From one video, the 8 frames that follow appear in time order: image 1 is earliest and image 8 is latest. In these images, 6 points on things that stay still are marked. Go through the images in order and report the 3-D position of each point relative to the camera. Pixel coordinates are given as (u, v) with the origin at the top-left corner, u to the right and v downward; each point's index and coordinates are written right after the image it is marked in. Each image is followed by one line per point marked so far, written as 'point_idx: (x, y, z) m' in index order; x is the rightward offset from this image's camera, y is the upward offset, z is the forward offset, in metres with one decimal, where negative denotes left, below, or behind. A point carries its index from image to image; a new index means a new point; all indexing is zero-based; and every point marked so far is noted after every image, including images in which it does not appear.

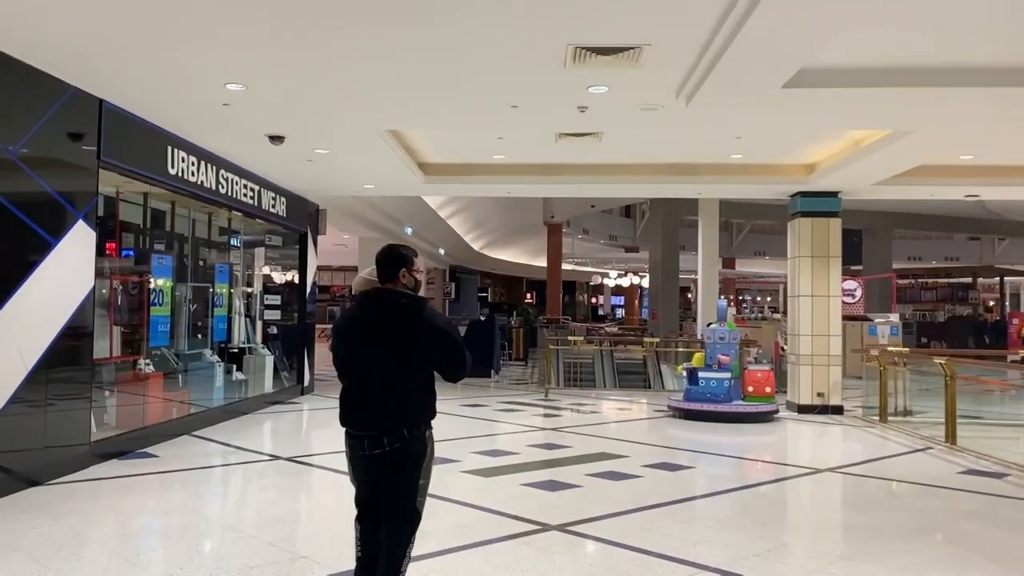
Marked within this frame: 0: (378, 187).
0: (-1.5, +1.2, +9.6) m
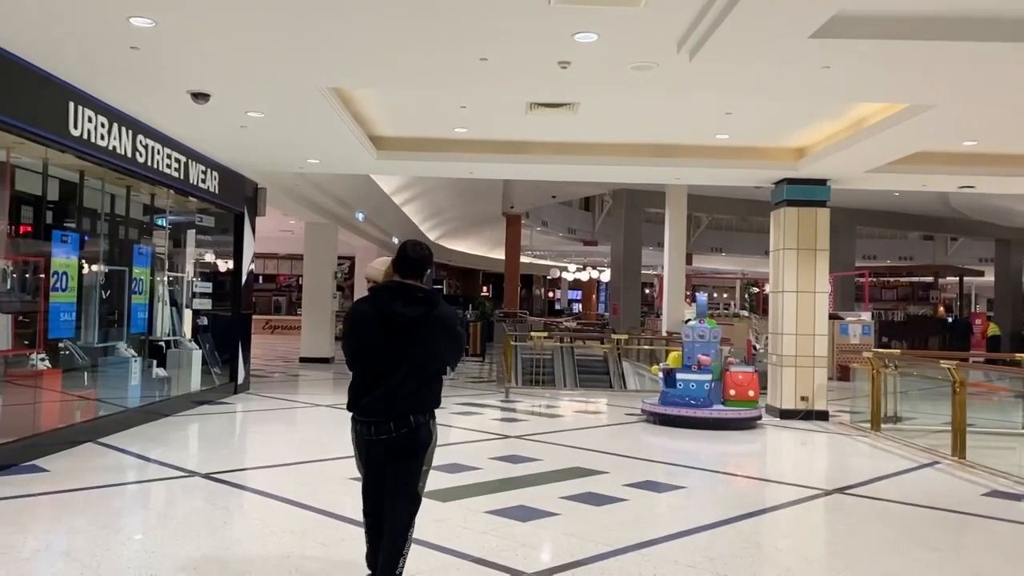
0: (-1.9, +1.3, +8.7) m
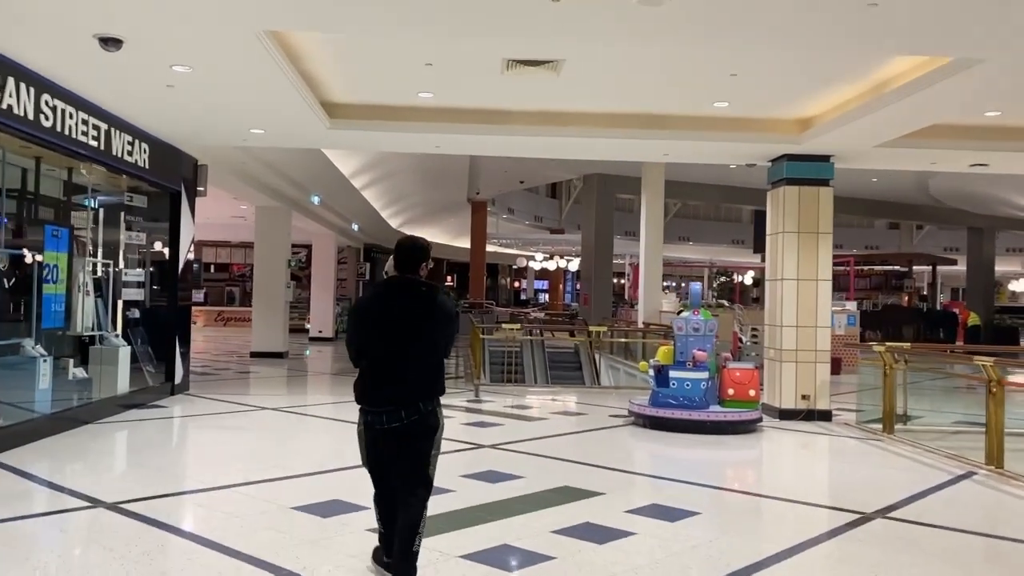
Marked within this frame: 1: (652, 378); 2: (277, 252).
0: (-2.1, +1.4, +7.6) m
1: (+1.2, -0.8, +7.2) m
2: (-3.8, +0.6, +14.1) m
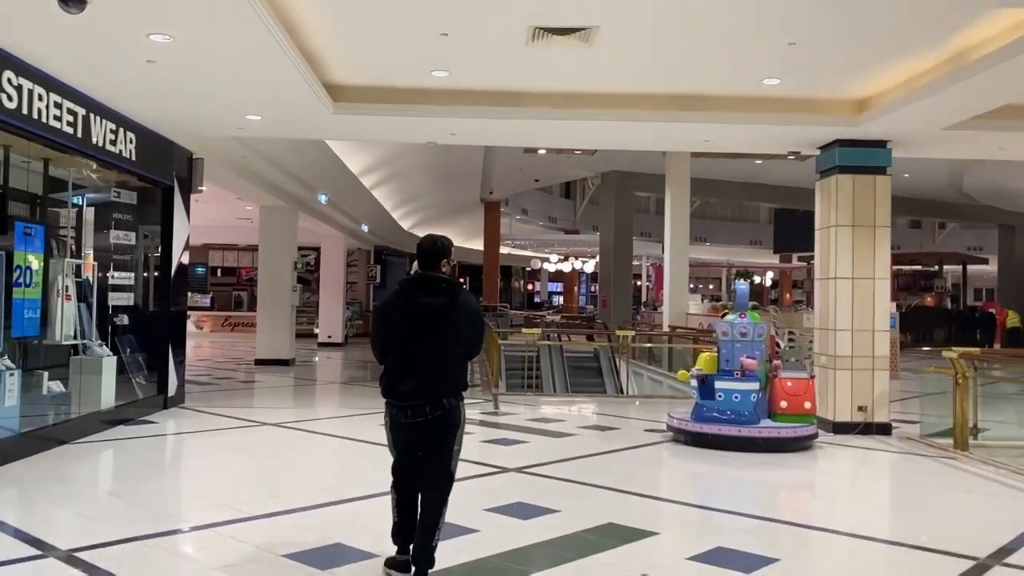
0: (-1.9, +1.4, +6.9) m
1: (+1.4, -0.8, +6.5) m
2: (-3.5, +0.5, +13.4) m
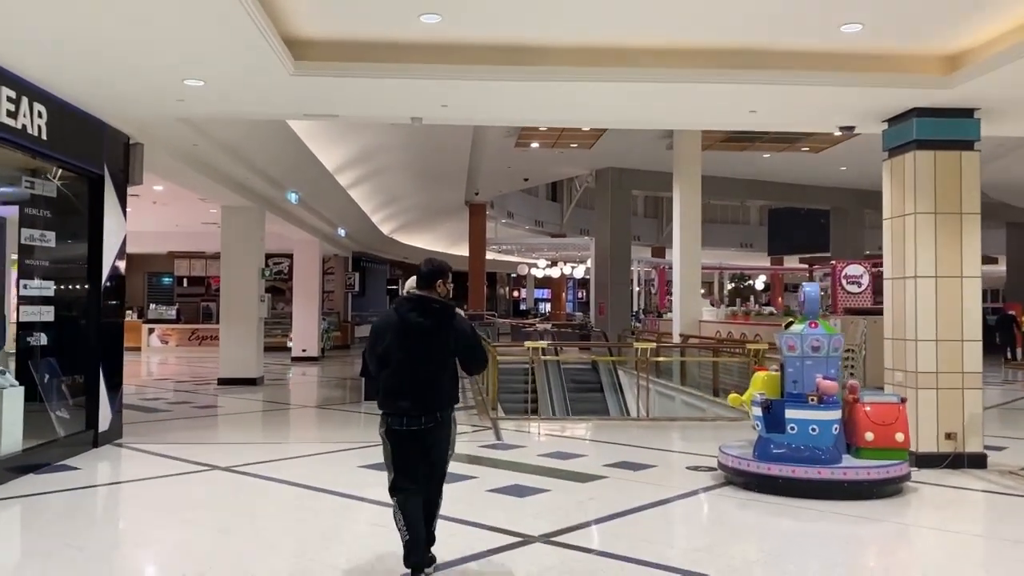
0: (-1.9, +1.3, +5.6) m
1: (+1.4, -0.8, +5.2) m
2: (-3.6, +0.4, +12.0) m
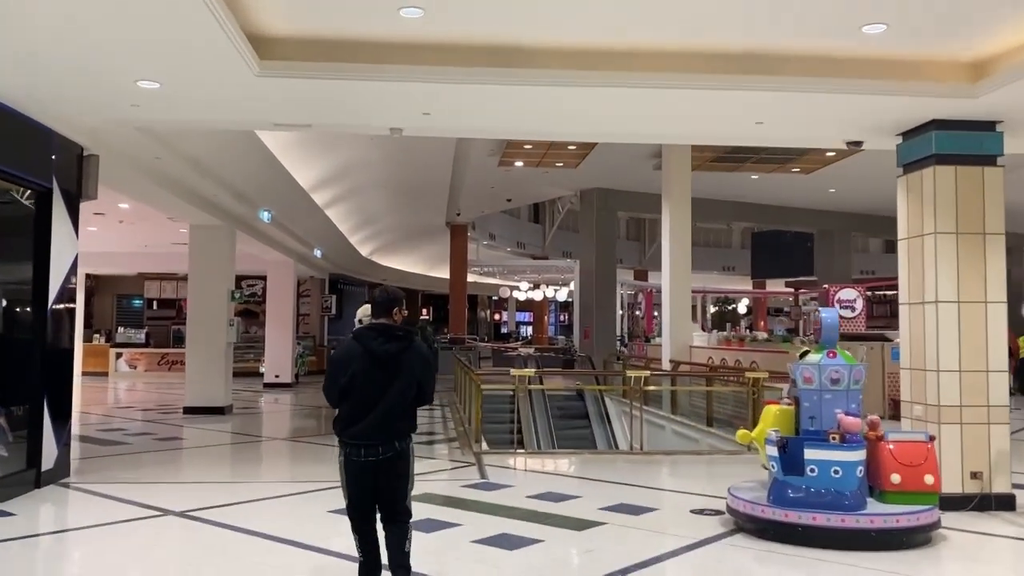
0: (-2.0, +1.2, +5.0) m
1: (+1.4, -0.9, +4.7) m
2: (-3.9, +0.1, +11.4) m
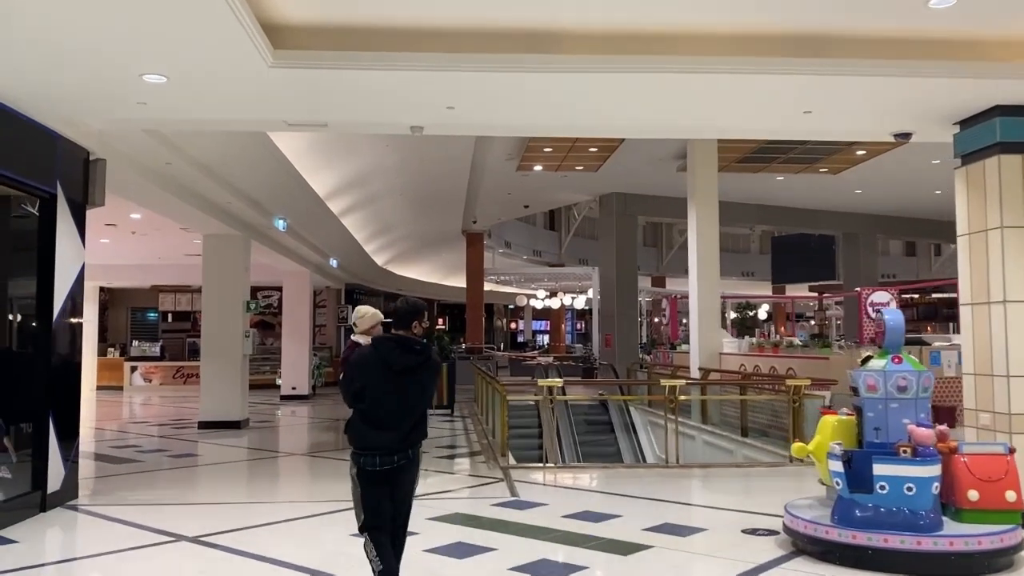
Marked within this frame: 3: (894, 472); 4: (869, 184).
0: (-1.8, +1.1, +4.7) m
1: (+1.6, -0.9, +4.3) m
2: (-3.6, -0.1, +11.1) m
3: (+1.8, -0.9, +4.1) m
4: (+6.3, +1.8, +15.2) m
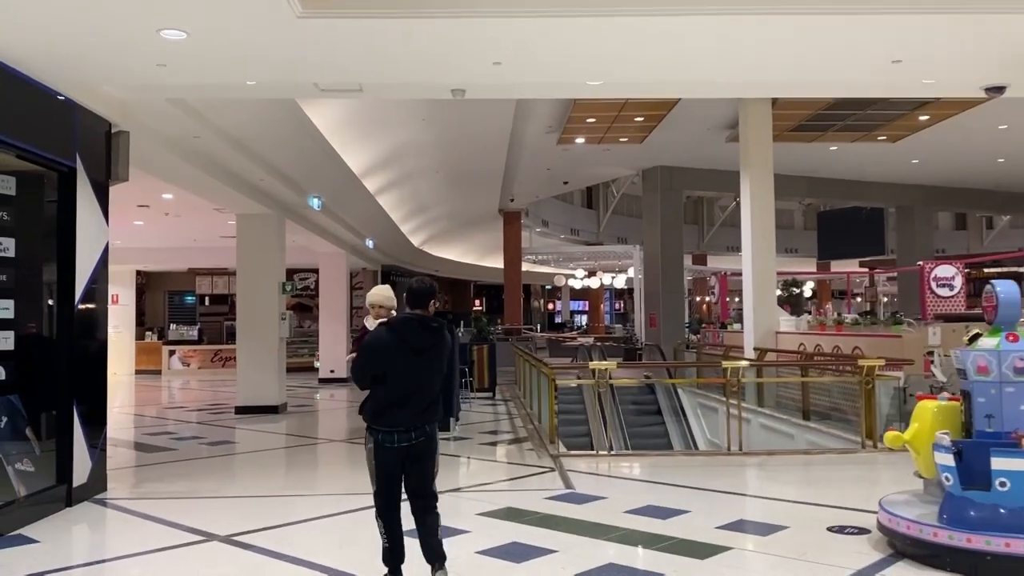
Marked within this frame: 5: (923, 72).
0: (-1.5, +1.2, +4.3) m
1: (+1.8, -0.8, +3.8) m
2: (-3.0, +0.2, +10.7) m
3: (+2.1, -0.7, +3.6) m
4: (+6.9, +2.3, +14.4) m
5: (+2.3, +1.2, +4.8) m
